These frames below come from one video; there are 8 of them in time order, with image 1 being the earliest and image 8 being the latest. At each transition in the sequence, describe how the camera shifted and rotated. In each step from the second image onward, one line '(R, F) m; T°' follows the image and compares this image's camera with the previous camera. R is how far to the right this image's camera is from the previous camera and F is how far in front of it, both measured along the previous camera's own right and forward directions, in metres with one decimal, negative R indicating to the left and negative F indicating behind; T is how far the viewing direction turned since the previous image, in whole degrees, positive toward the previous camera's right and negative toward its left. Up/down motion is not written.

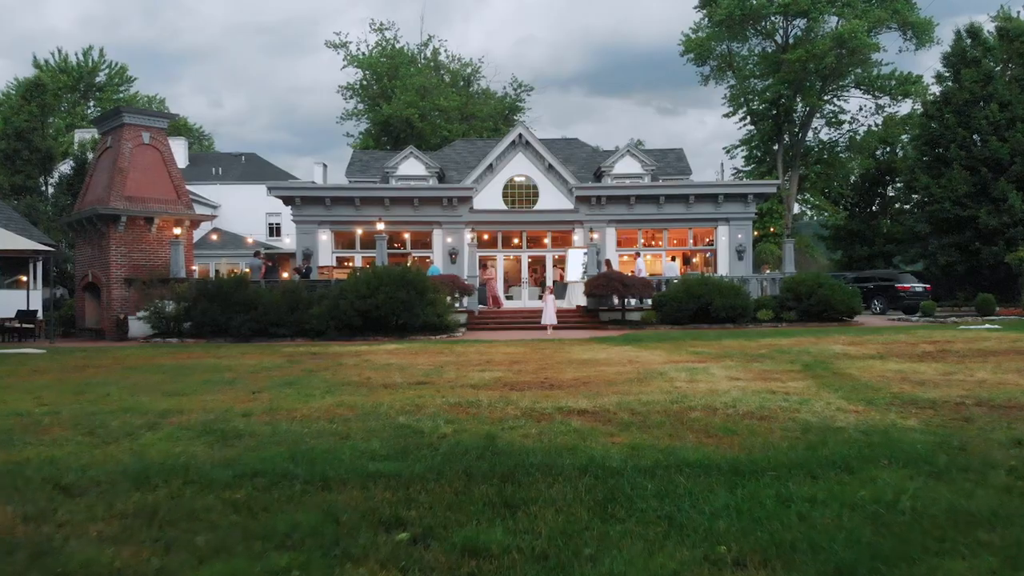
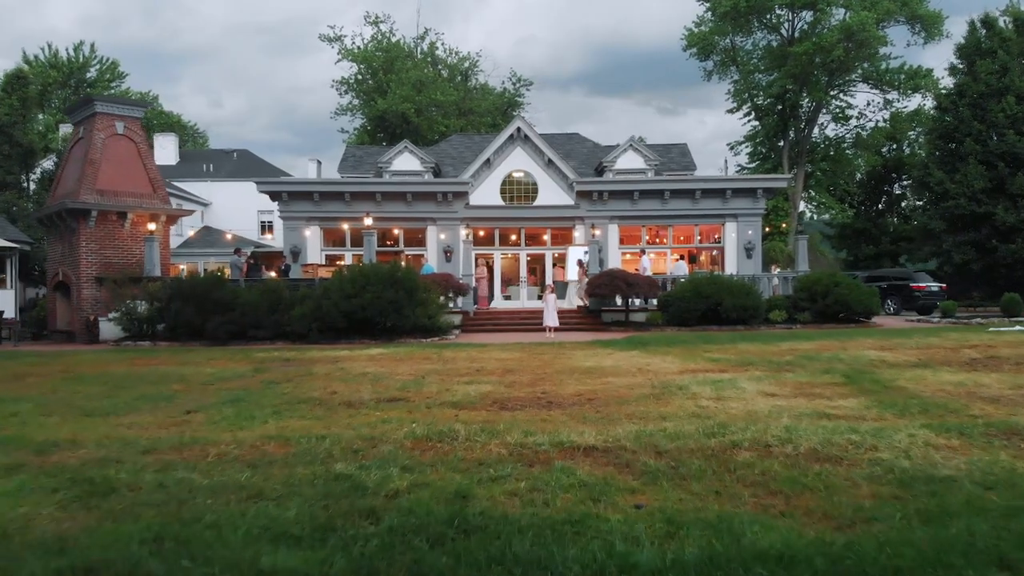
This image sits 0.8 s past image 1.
(+0.1, +1.3) m; 0°
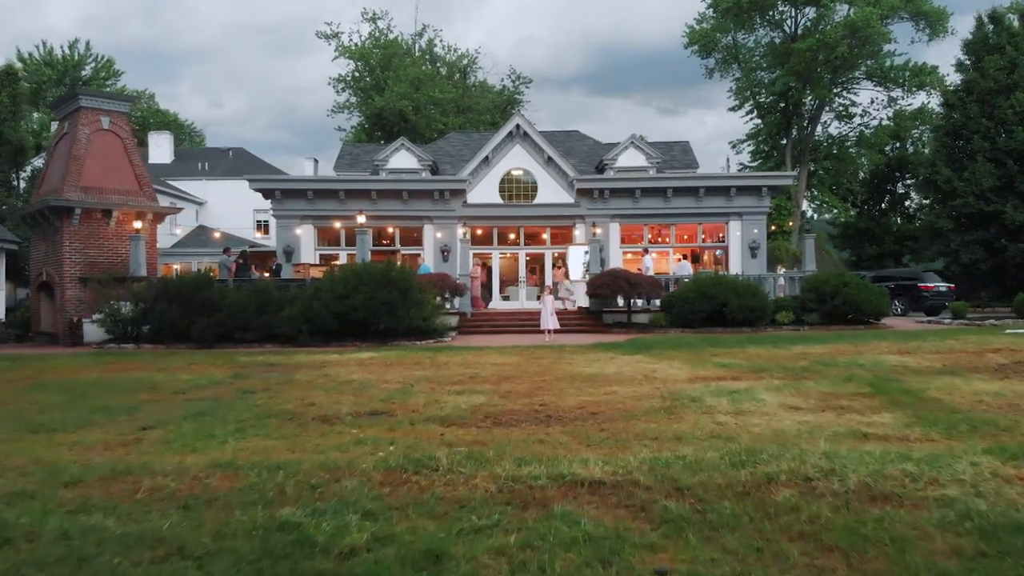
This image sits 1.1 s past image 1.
(0.0, +0.7) m; 0°
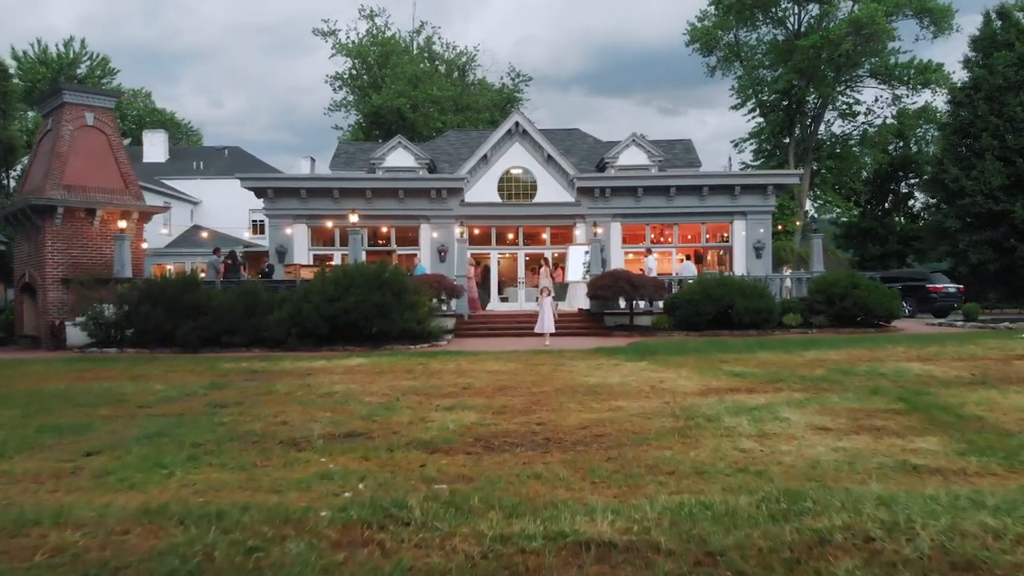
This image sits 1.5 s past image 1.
(0.0, +0.7) m; 0°
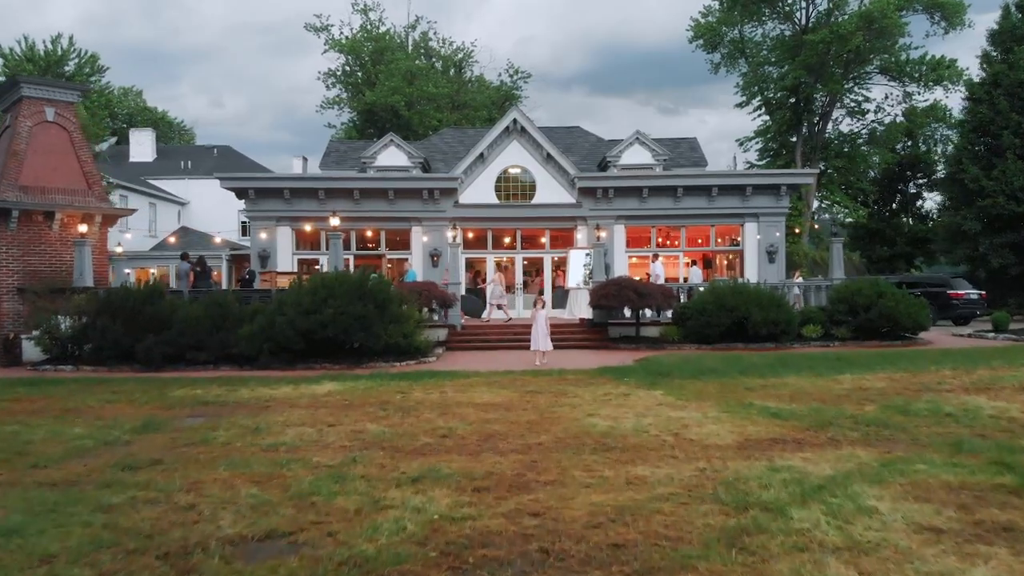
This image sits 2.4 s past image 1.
(+0.1, +1.5) m; 0°
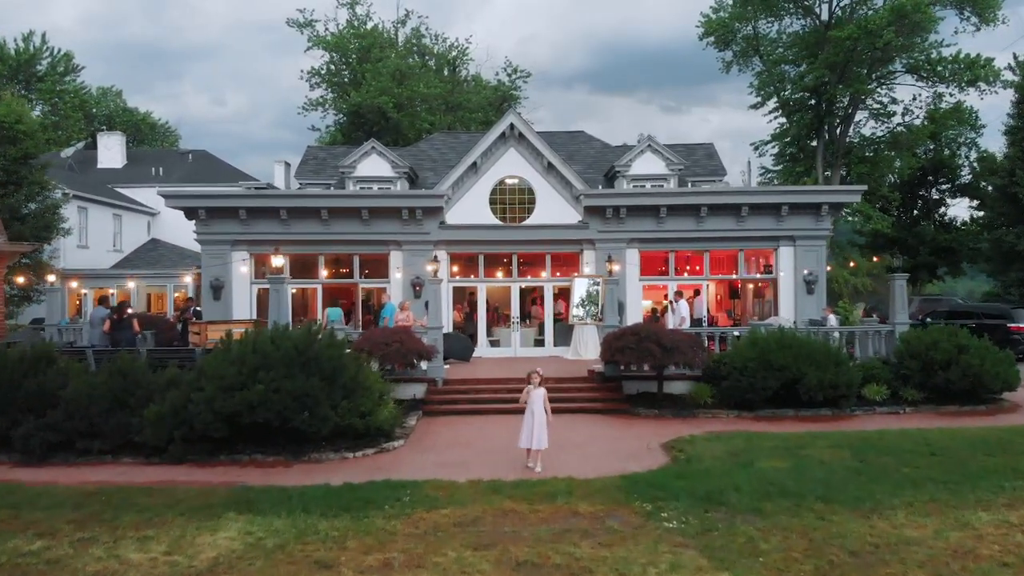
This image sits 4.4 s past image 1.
(+0.1, +3.4) m; 0°
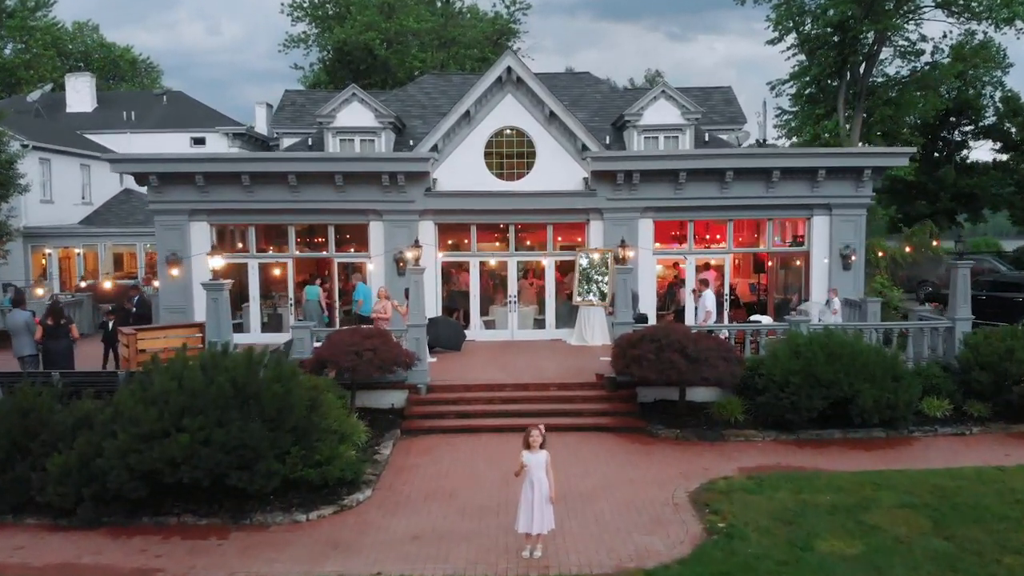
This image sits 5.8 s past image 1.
(+0.1, +2.4) m; 0°
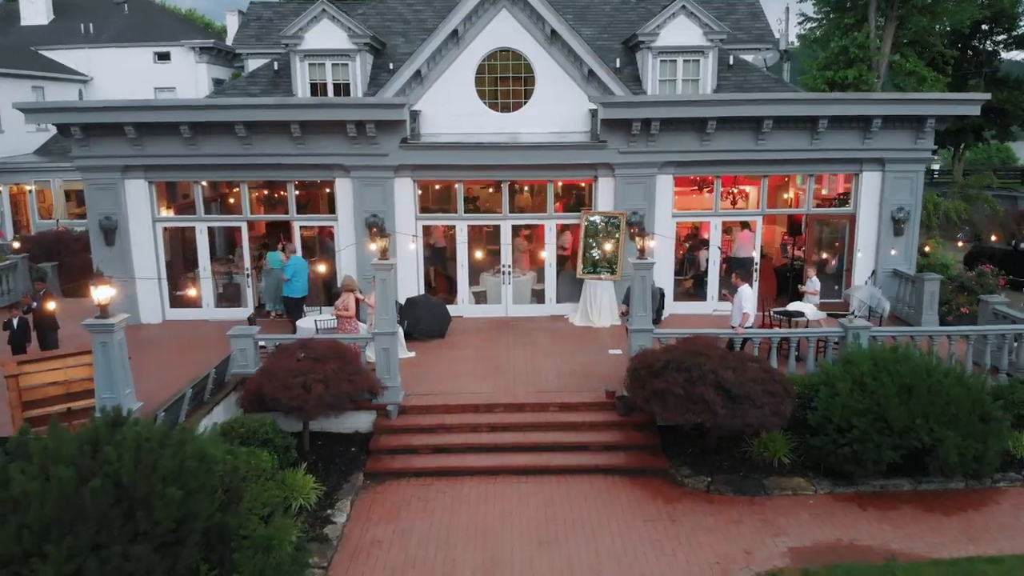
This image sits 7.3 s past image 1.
(+0.1, +2.7) m; 0°
